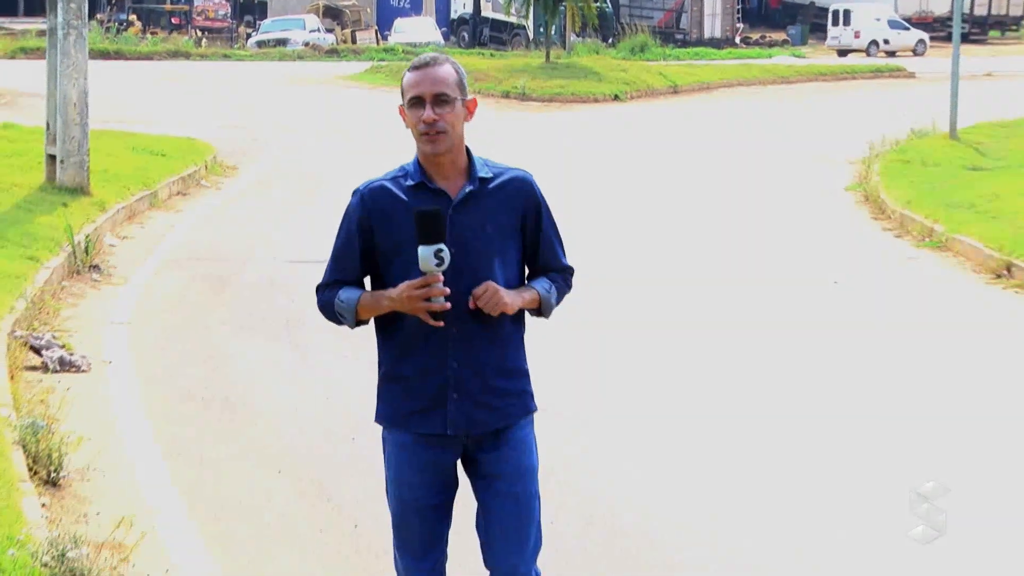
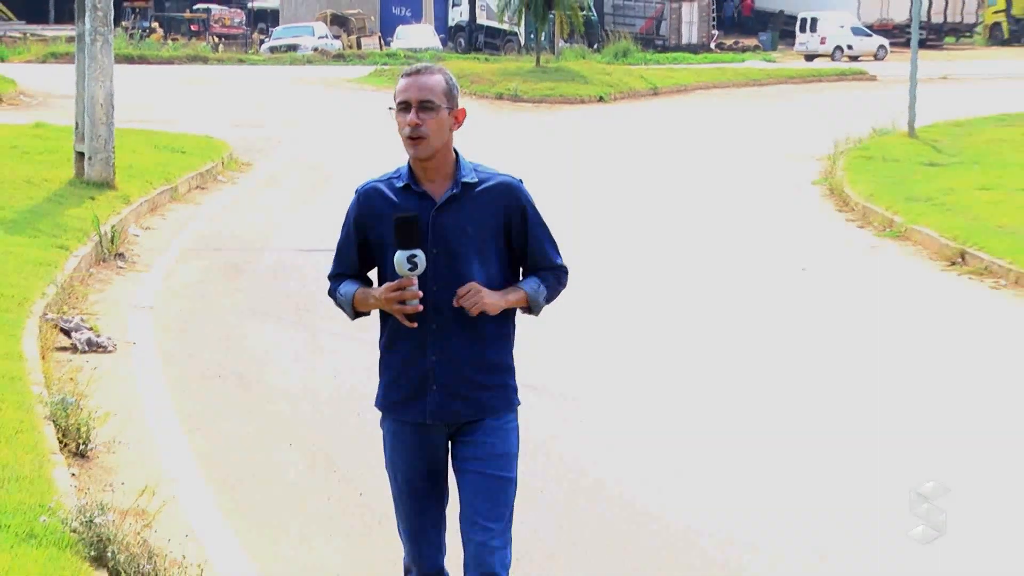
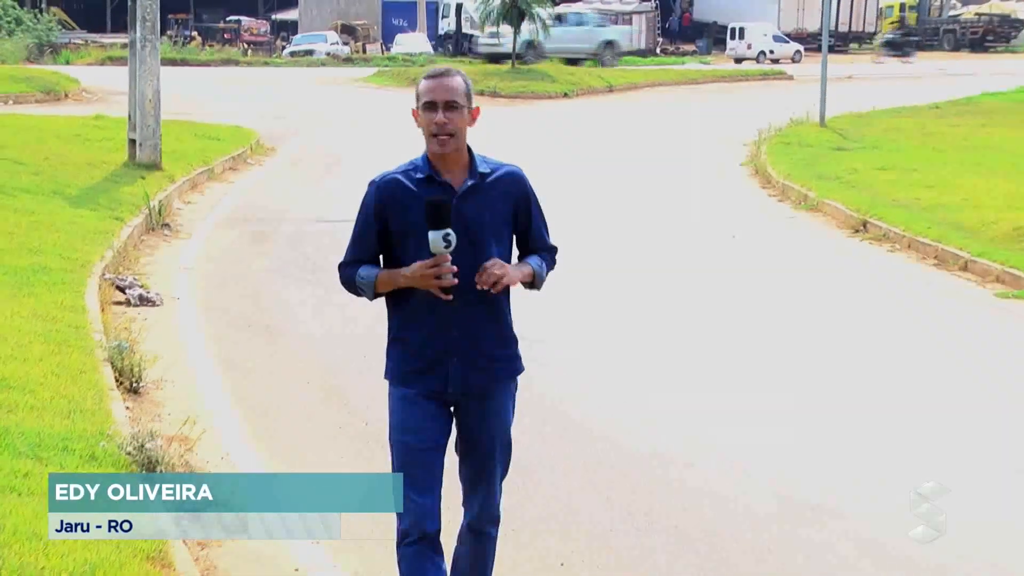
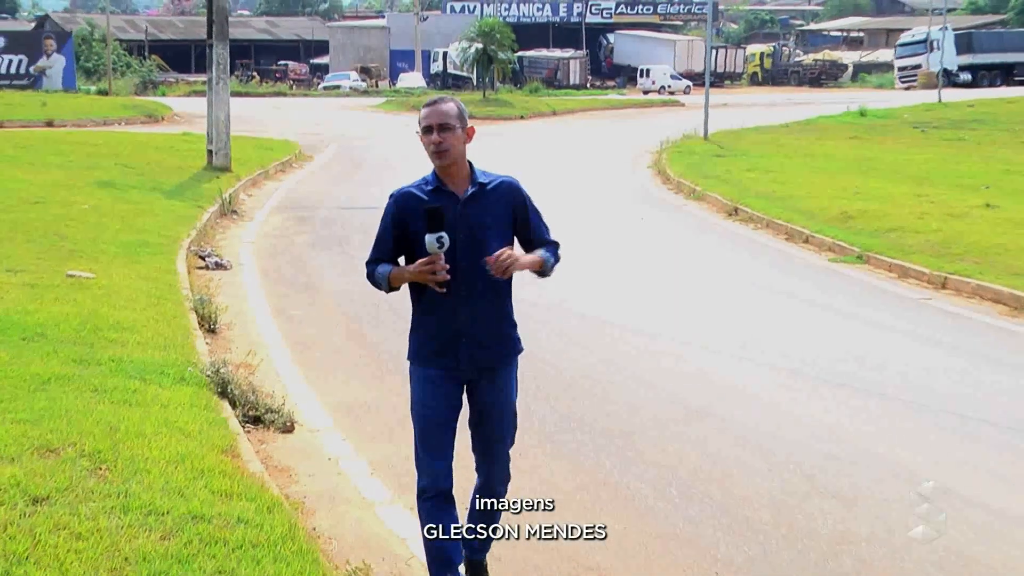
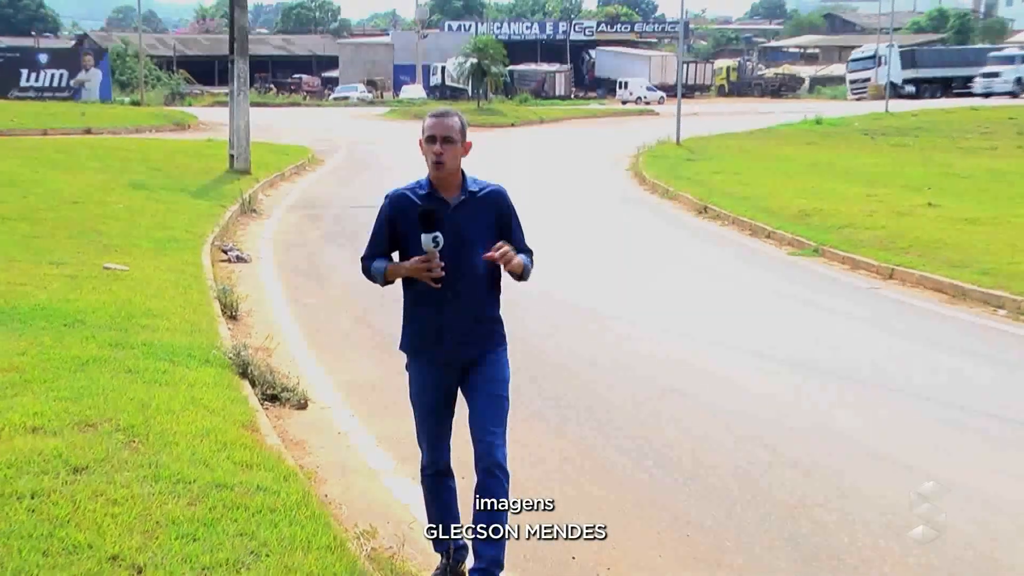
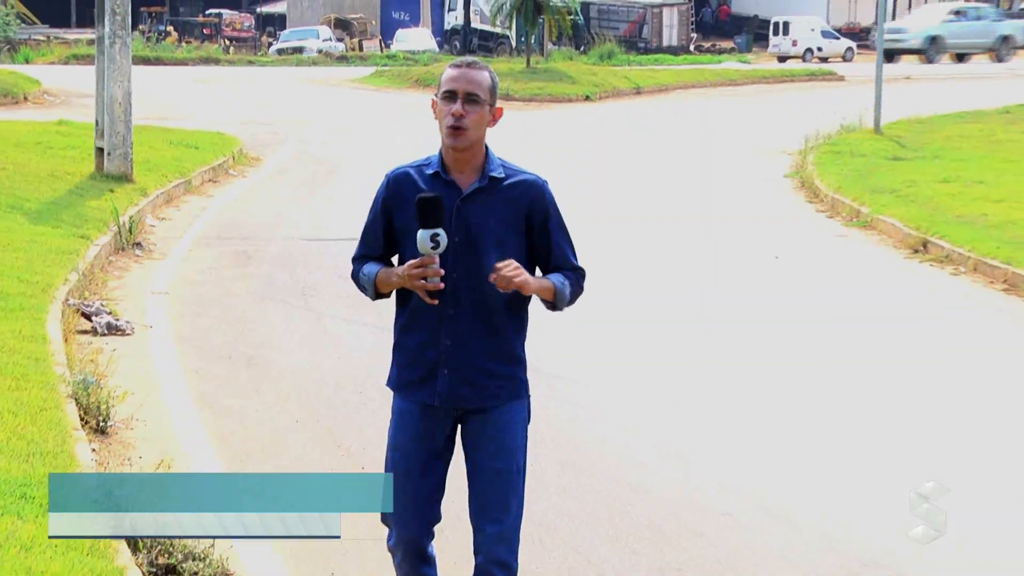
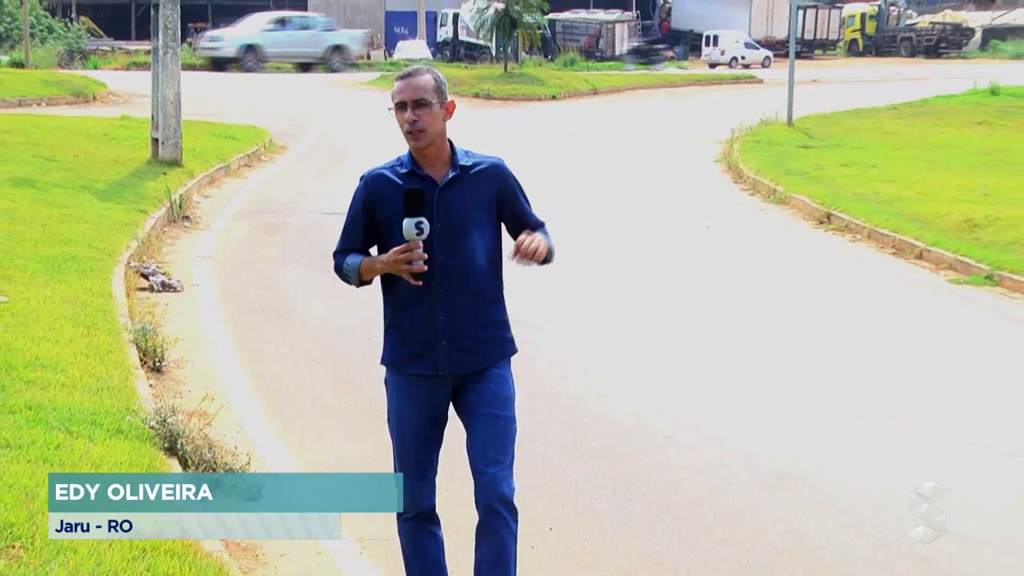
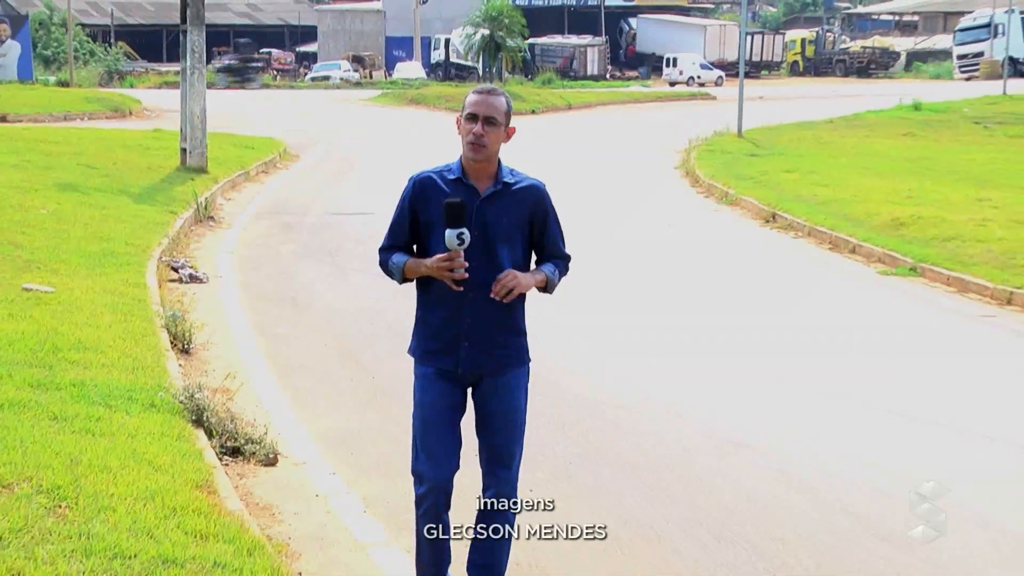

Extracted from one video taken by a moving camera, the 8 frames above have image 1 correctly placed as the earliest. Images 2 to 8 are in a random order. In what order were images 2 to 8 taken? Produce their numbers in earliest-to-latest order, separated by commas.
2, 6, 3, 7, 8, 4, 5
